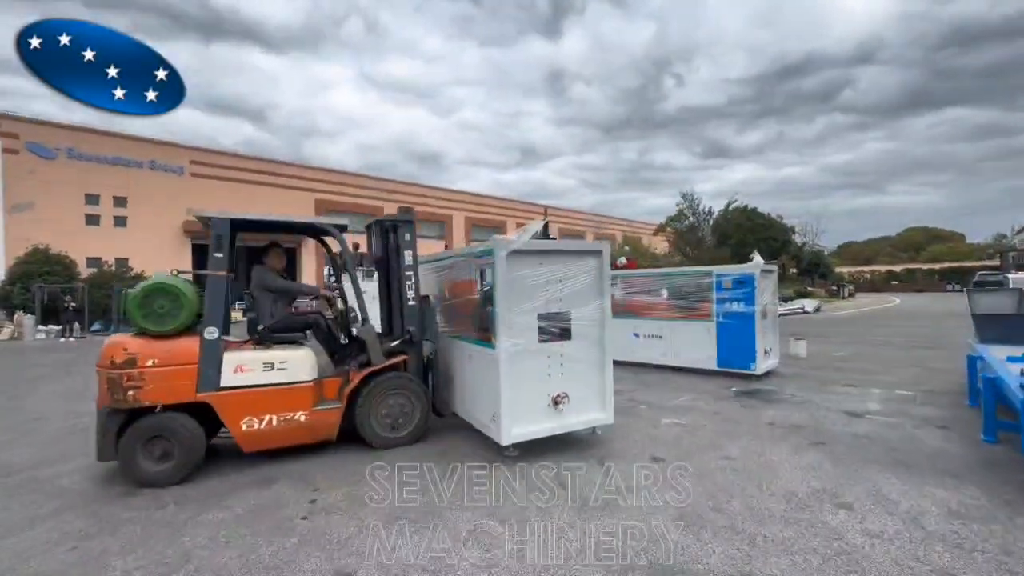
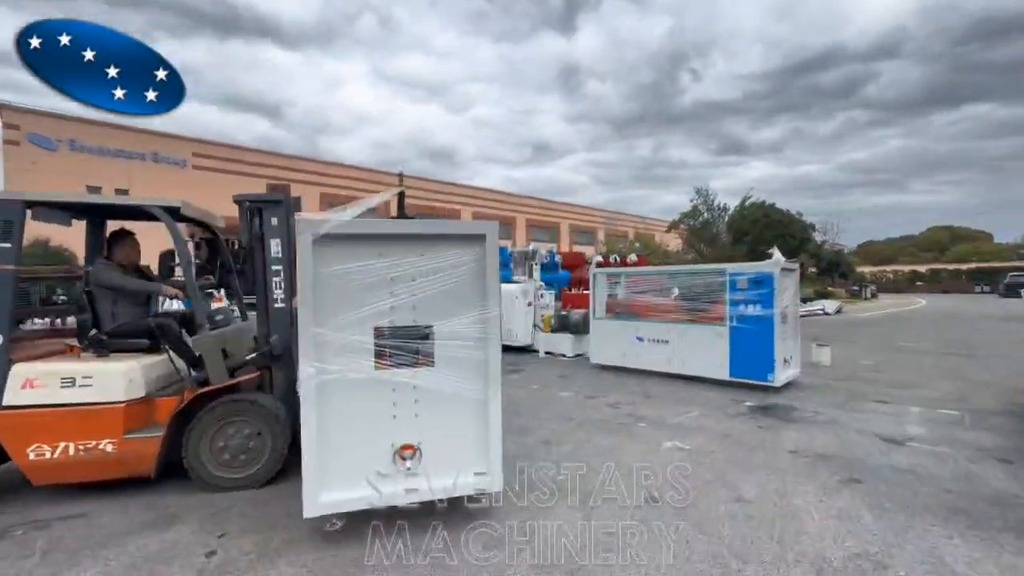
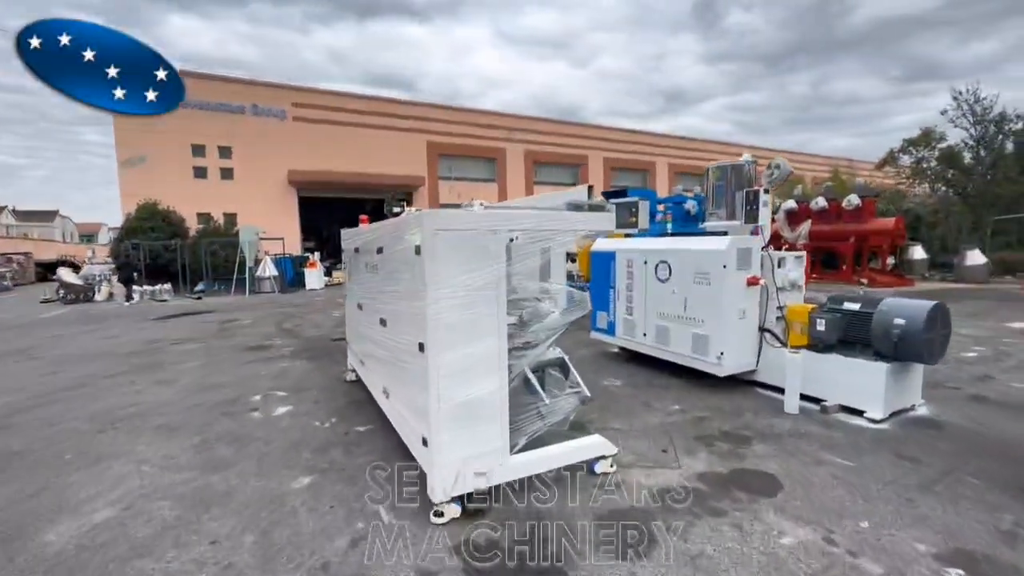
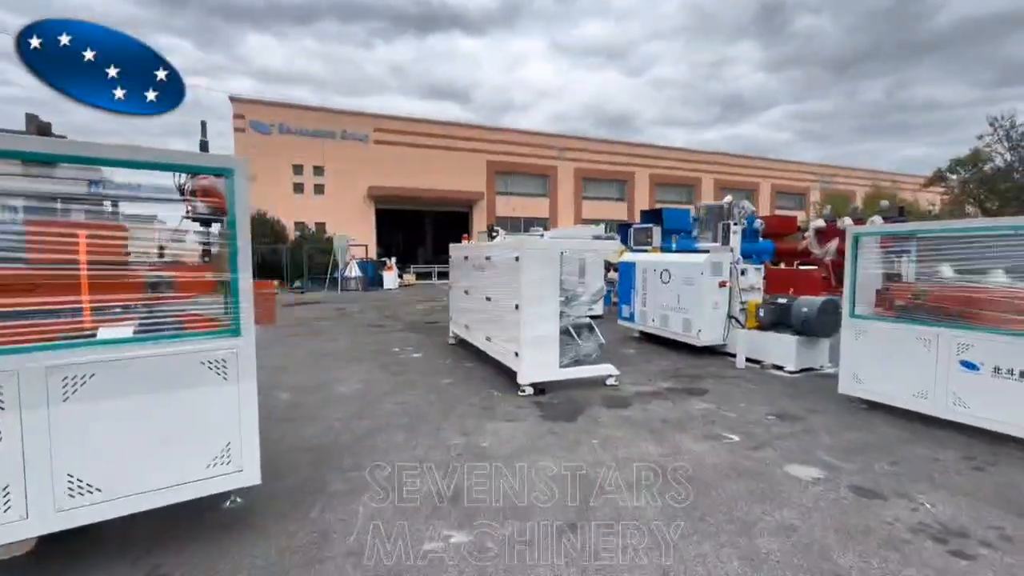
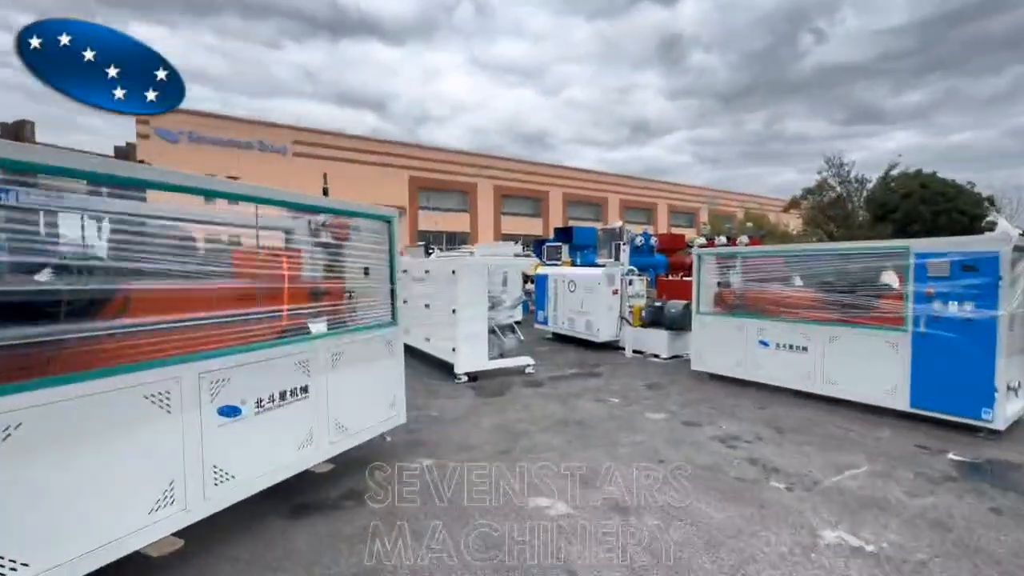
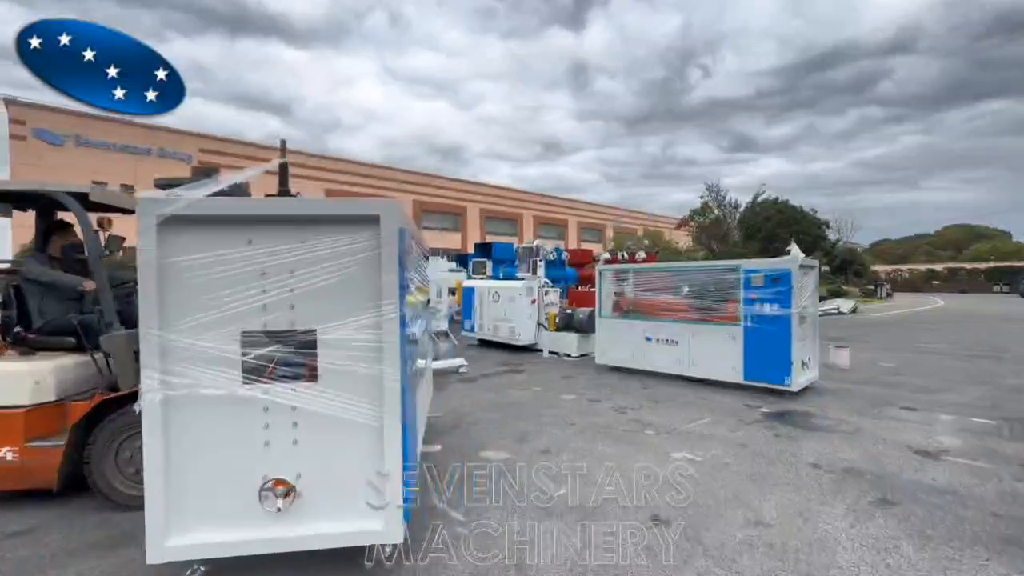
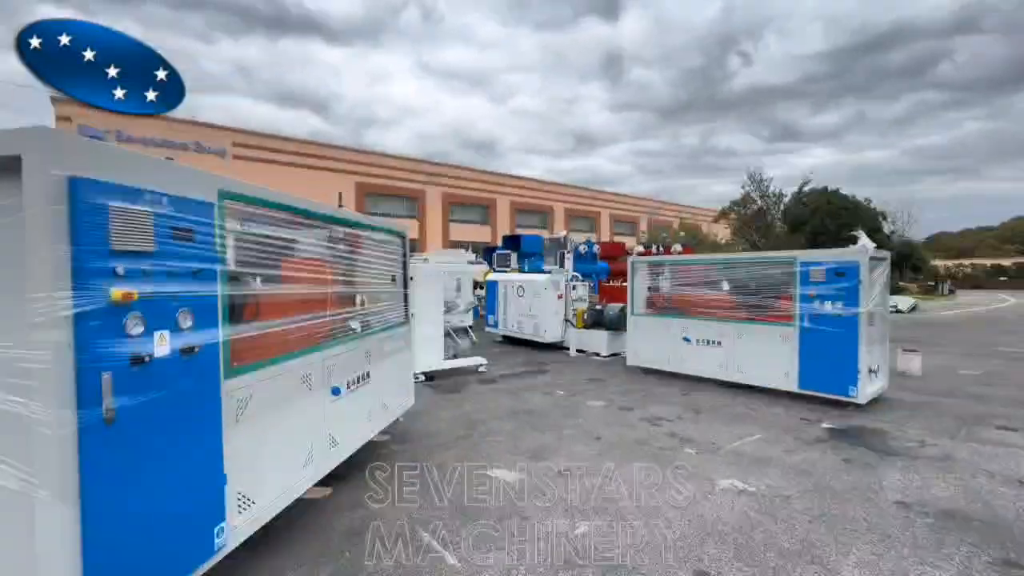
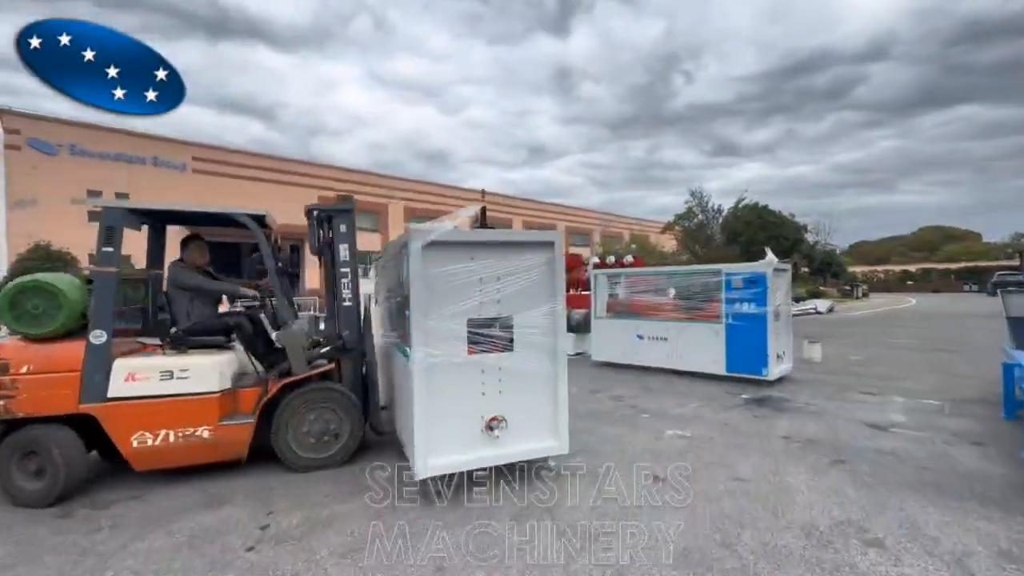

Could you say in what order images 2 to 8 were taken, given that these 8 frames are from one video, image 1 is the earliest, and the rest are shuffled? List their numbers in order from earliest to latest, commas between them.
8, 2, 6, 7, 5, 4, 3
